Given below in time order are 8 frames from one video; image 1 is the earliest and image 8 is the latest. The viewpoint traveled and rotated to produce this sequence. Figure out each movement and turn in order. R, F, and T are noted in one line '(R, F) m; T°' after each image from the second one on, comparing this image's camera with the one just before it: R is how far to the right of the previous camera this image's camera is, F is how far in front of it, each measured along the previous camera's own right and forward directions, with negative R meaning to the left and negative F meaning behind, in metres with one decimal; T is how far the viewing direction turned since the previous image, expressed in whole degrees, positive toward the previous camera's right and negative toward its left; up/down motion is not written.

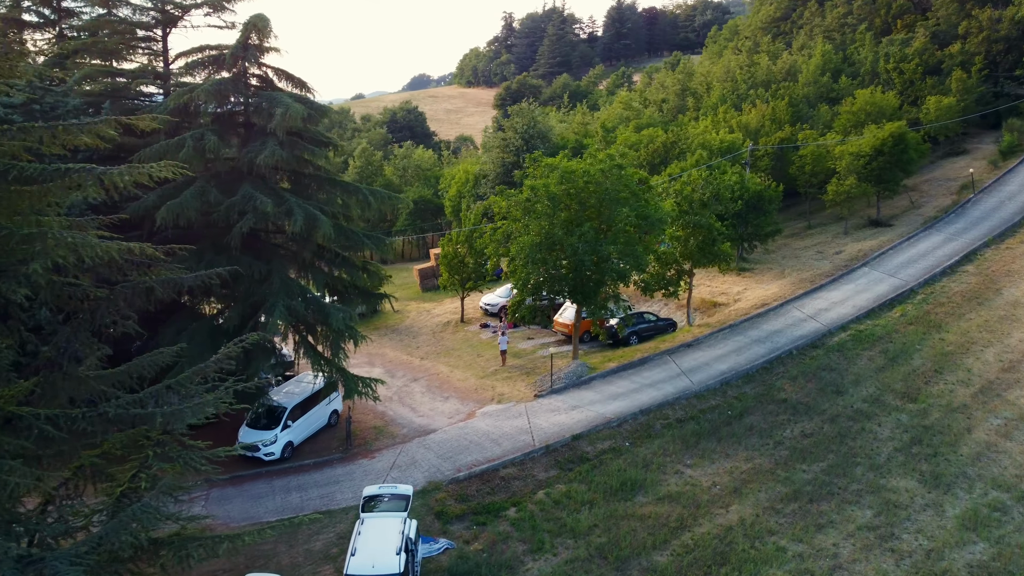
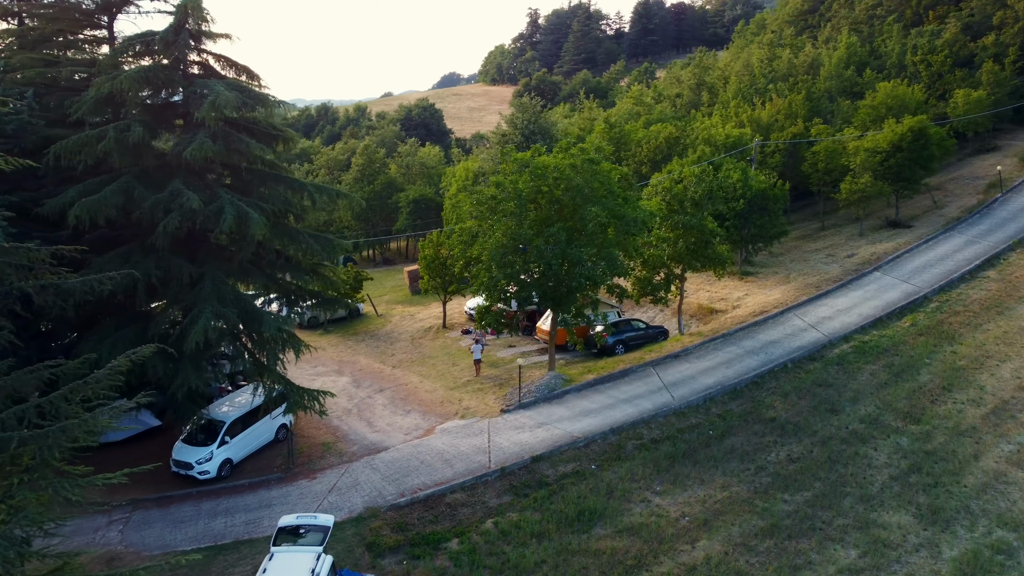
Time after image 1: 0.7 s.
(+1.3, +1.5) m; -2°
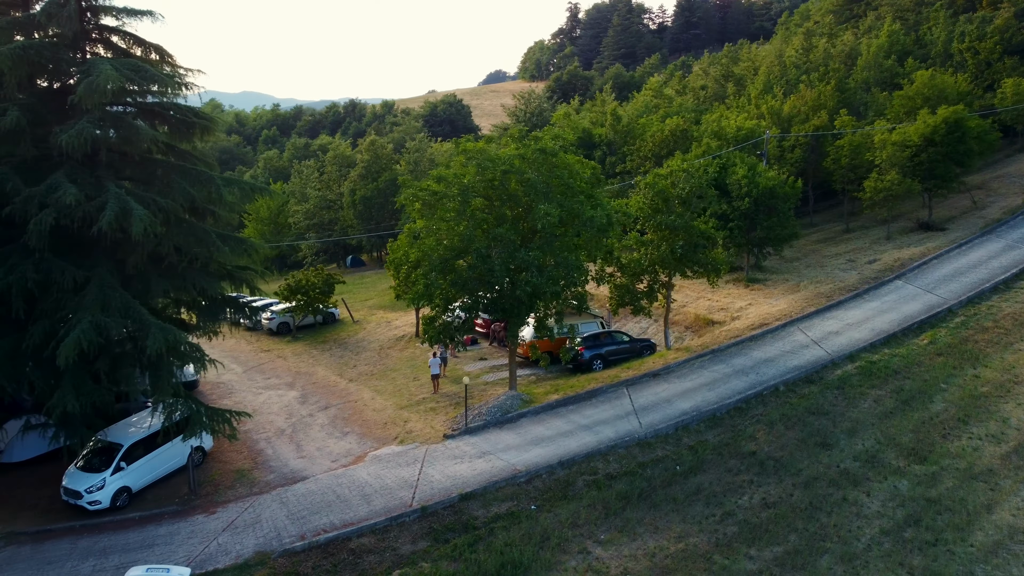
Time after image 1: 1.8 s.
(+1.7, +2.2) m; -3°
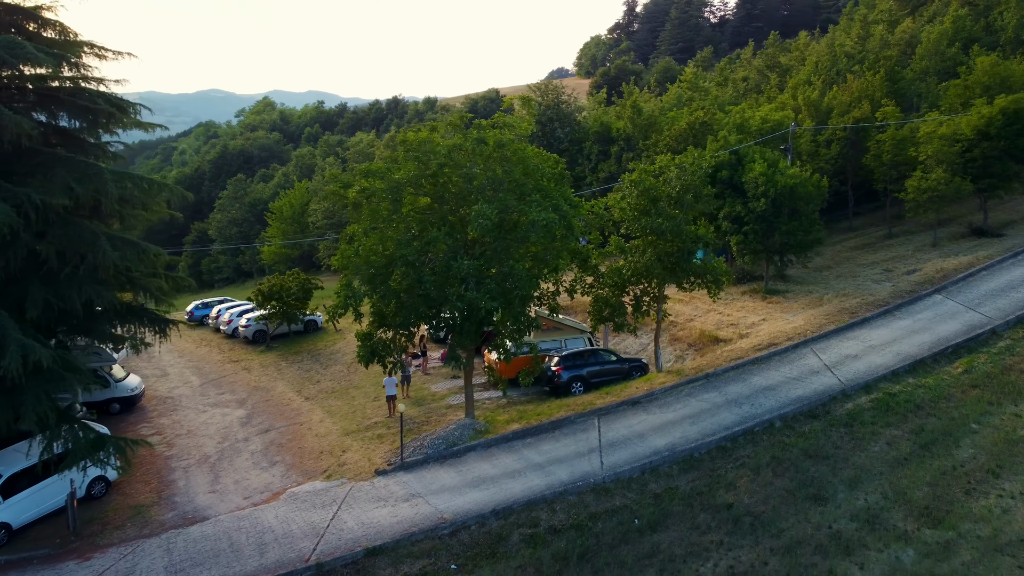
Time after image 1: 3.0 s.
(+1.7, +2.2) m; -4°
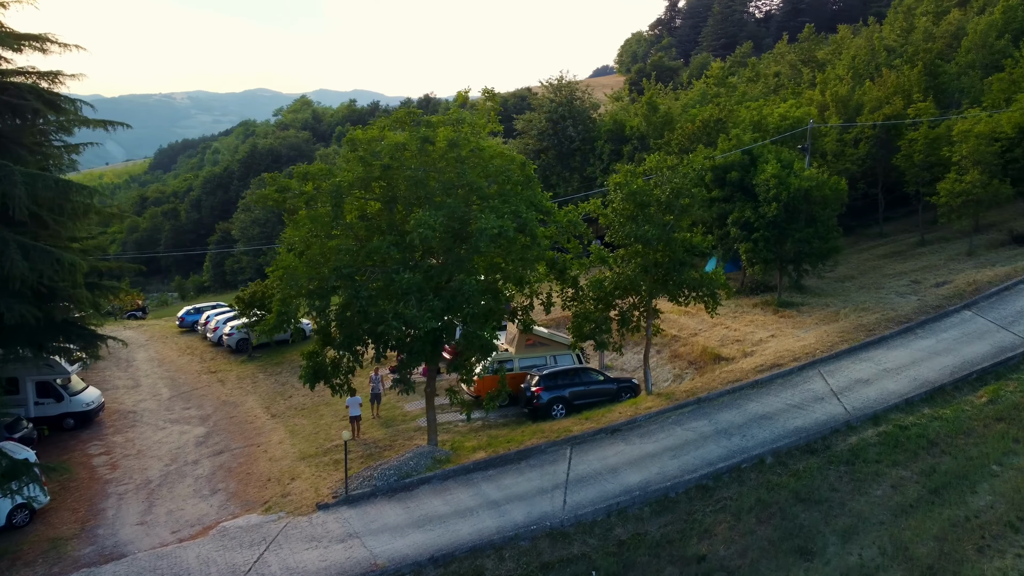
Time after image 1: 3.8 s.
(+1.1, +1.4) m; -3°
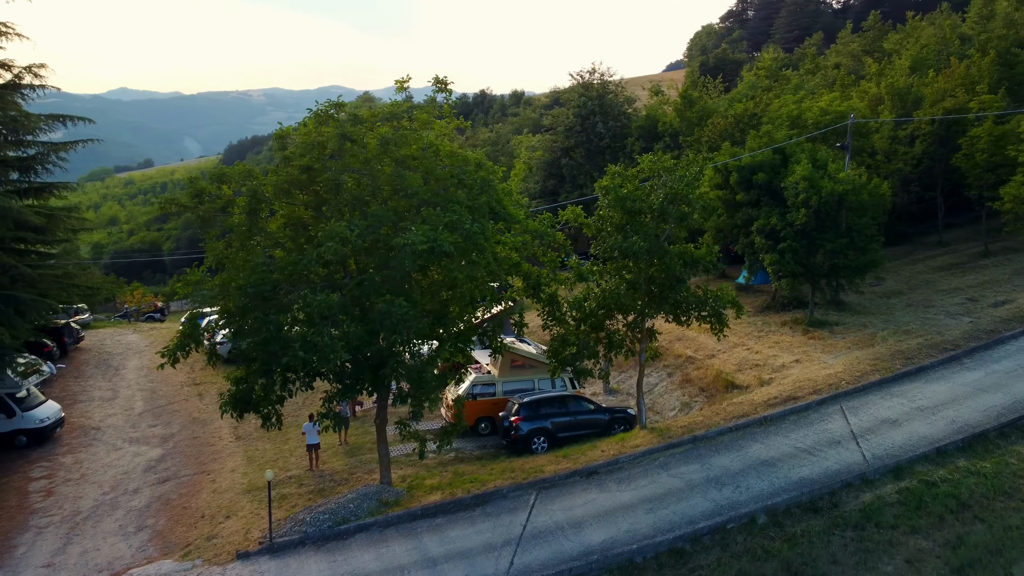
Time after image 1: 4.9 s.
(+1.4, +1.7) m; -5°
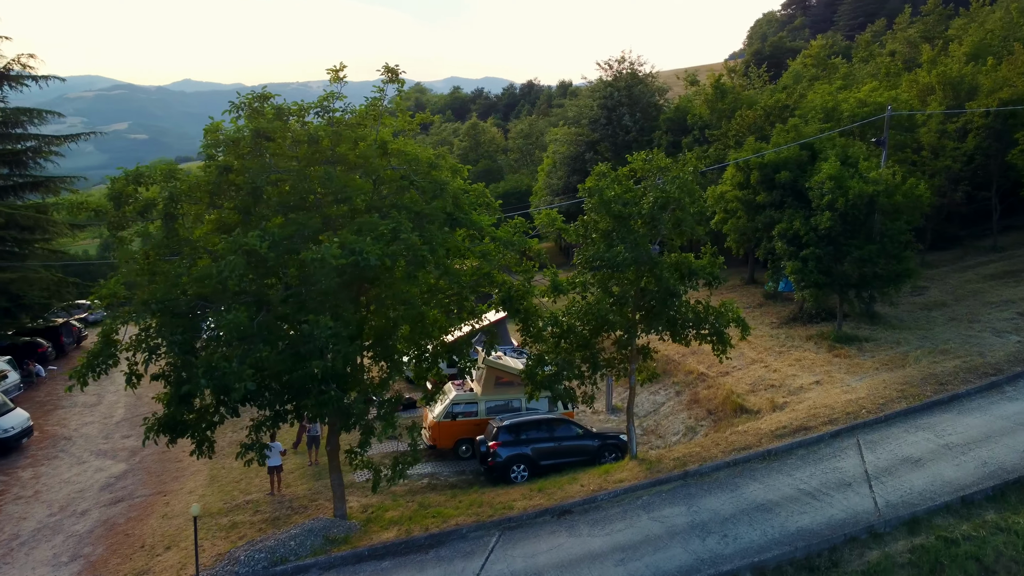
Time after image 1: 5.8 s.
(+1.0, +1.3) m; -4°
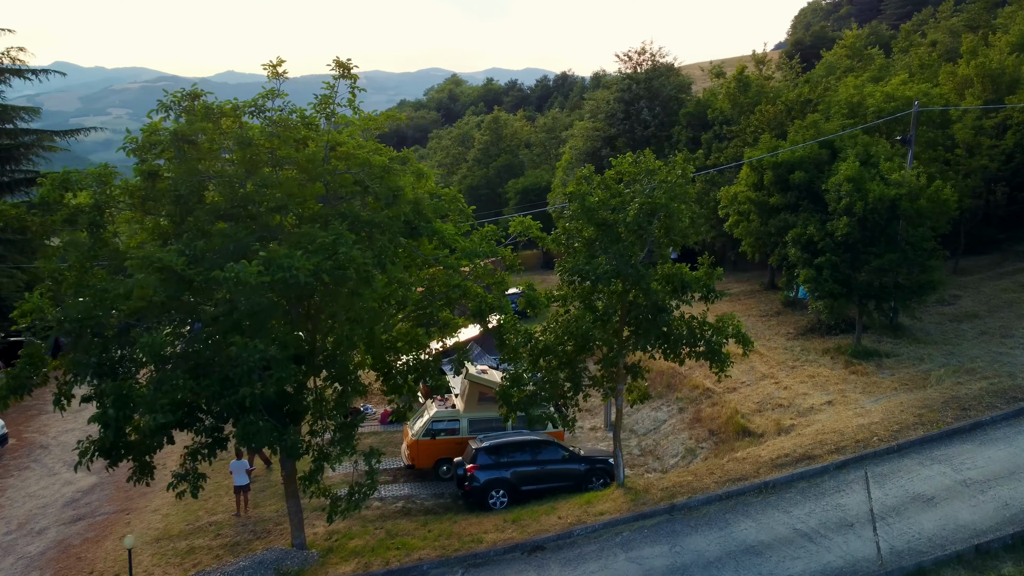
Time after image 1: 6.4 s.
(+0.7, +0.9) m; -3°
